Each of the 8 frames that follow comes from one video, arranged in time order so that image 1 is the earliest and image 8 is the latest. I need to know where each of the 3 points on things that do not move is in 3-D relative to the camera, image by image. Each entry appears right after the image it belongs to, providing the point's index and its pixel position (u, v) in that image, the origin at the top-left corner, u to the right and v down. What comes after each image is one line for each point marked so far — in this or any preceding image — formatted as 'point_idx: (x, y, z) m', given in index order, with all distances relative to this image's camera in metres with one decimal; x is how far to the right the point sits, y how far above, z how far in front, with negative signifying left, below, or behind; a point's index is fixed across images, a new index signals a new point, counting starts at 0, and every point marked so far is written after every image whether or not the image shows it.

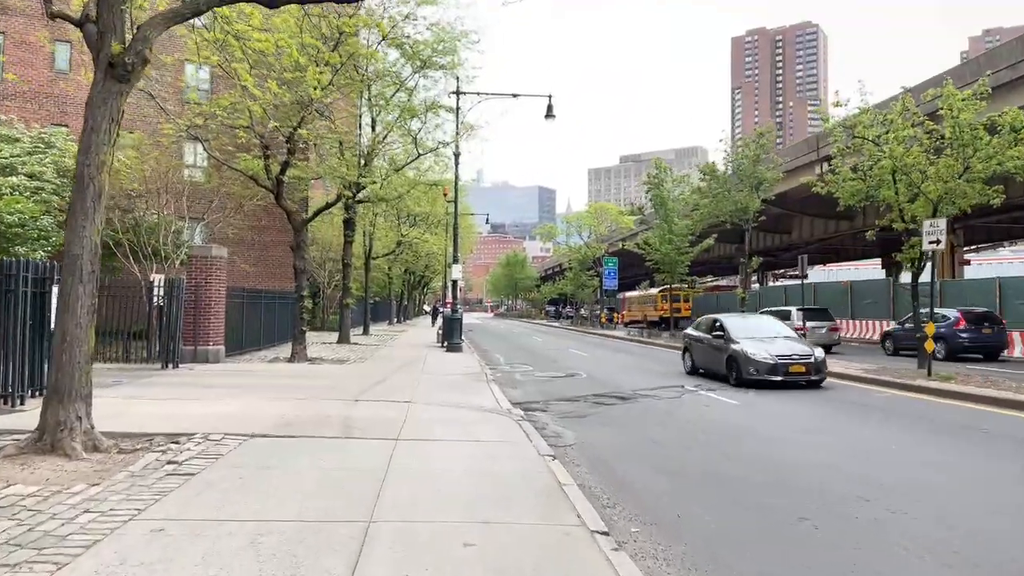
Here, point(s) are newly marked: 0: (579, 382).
0: (+1.4, -2.0, +15.8) m
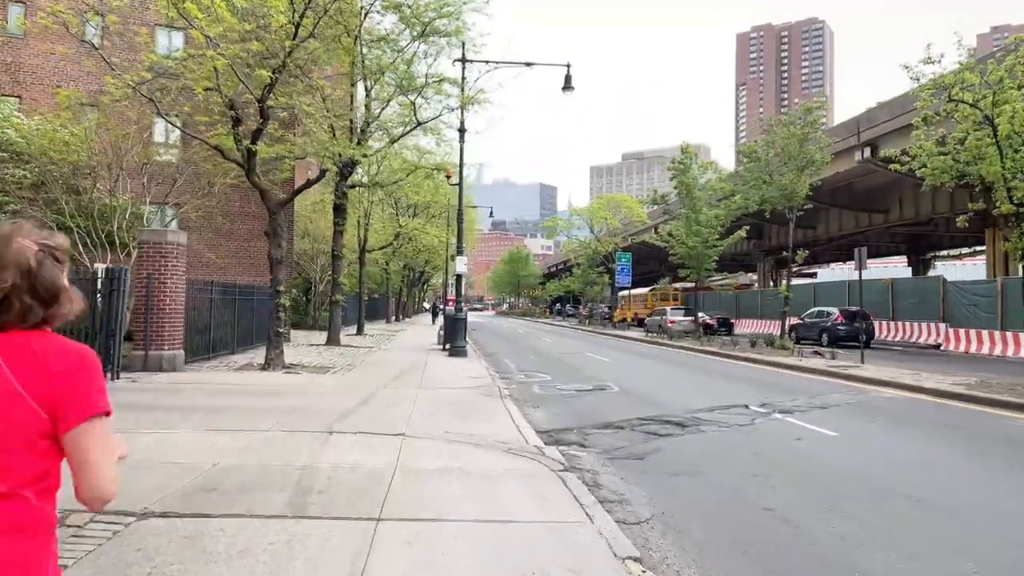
0: (+1.8, -1.9, +12.8) m
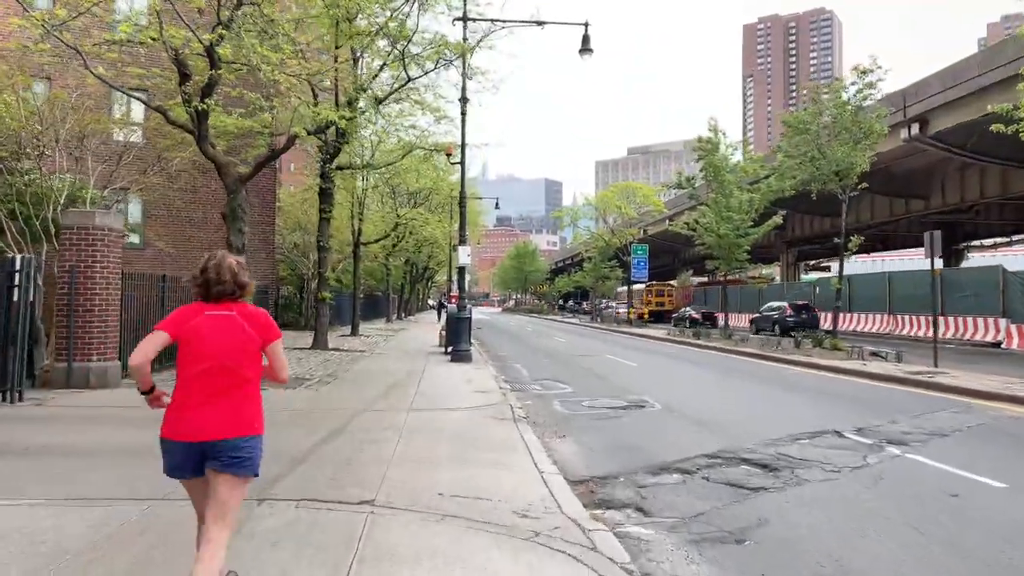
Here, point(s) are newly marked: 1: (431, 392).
0: (+2.0, -1.8, +9.9) m
1: (-1.3, -1.7, +11.9) m
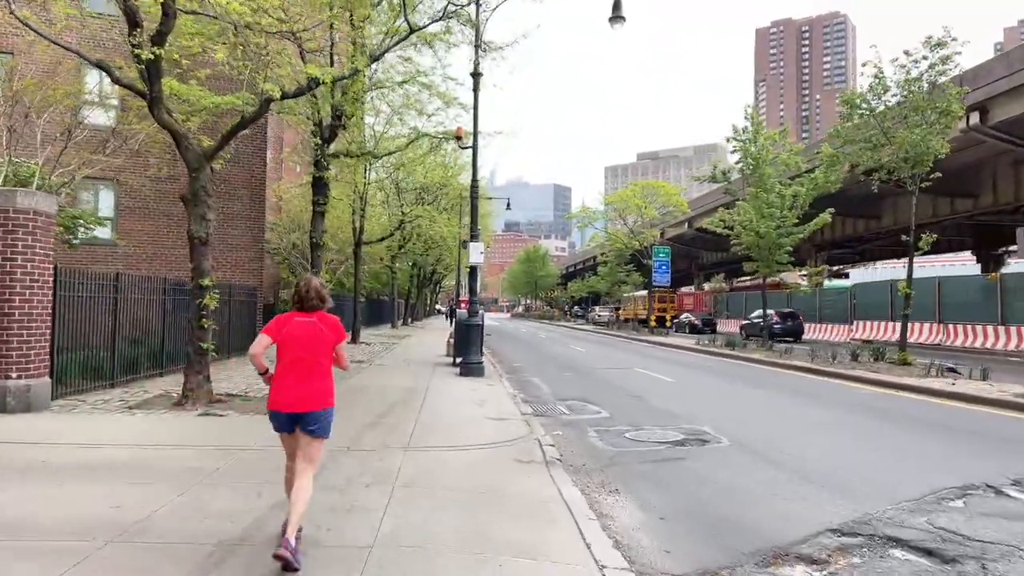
0: (+2.3, -1.8, +7.5) m
1: (-1.0, -1.7, +9.5) m
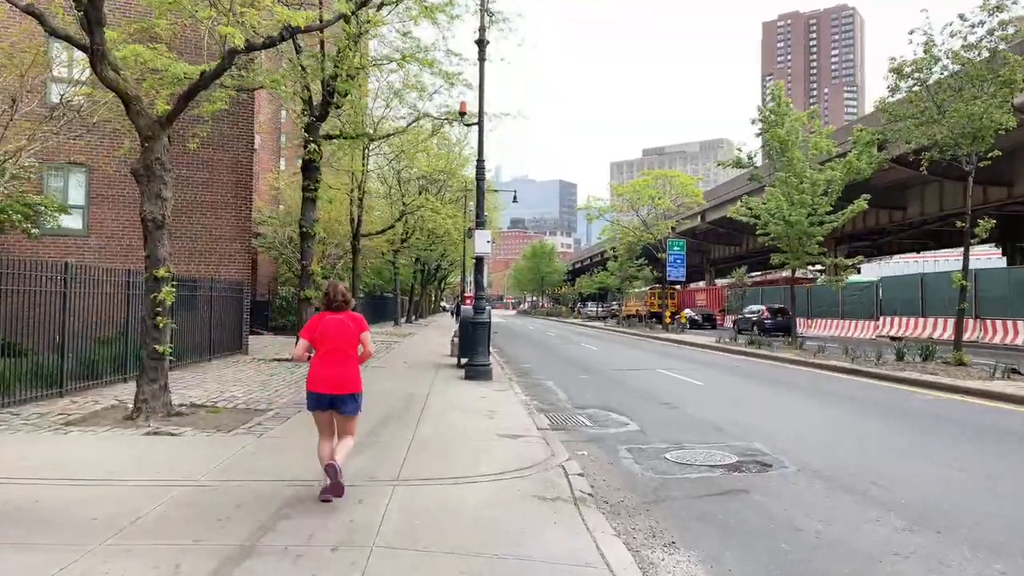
0: (+2.5, -1.7, +5.8) m
1: (-0.8, -1.6, +7.8) m
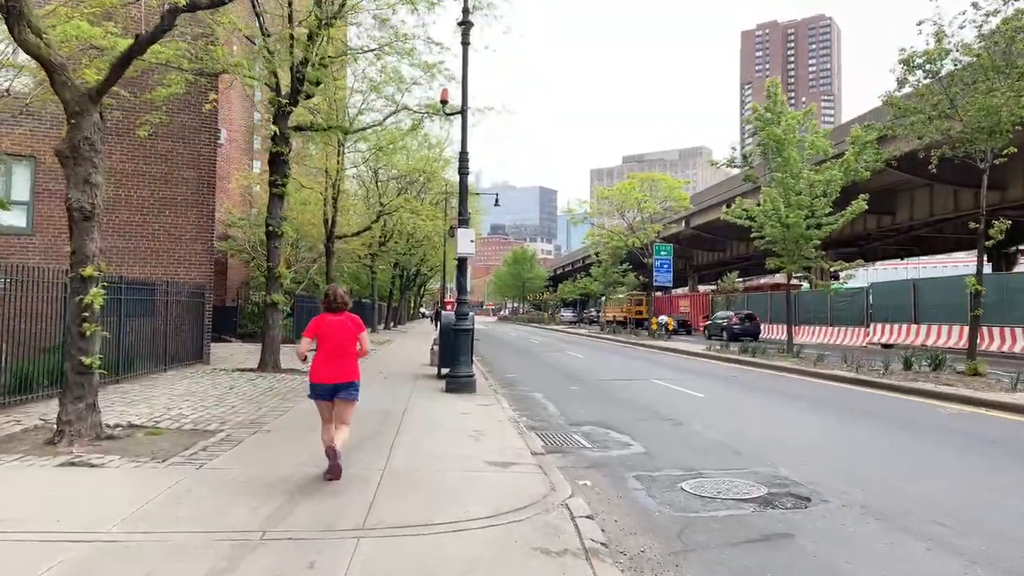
0: (+2.4, -1.7, +4.7) m
1: (-0.9, -1.6, +6.6) m
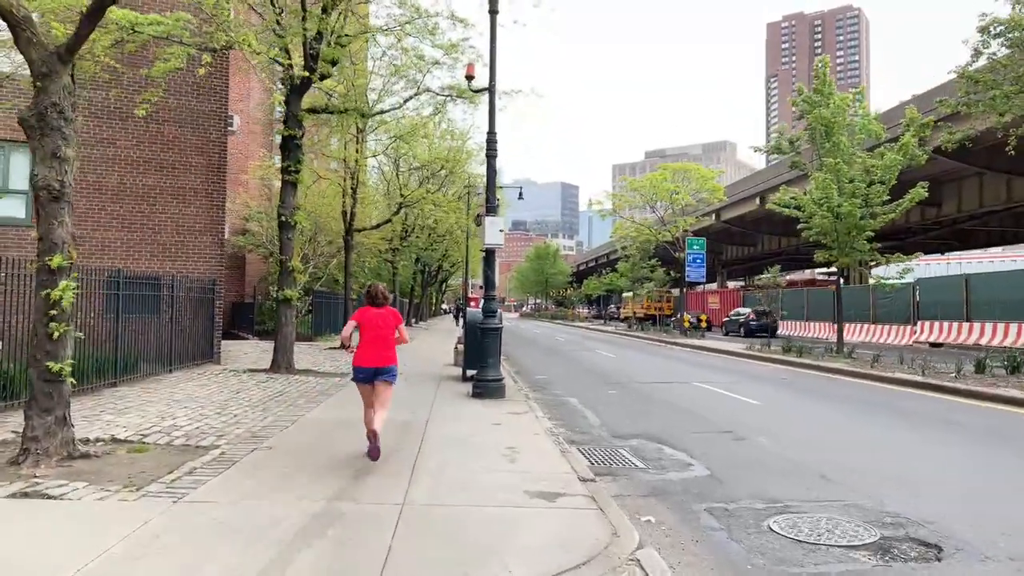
0: (+2.7, -1.7, +3.4) m
1: (-0.5, -1.6, +5.4) m
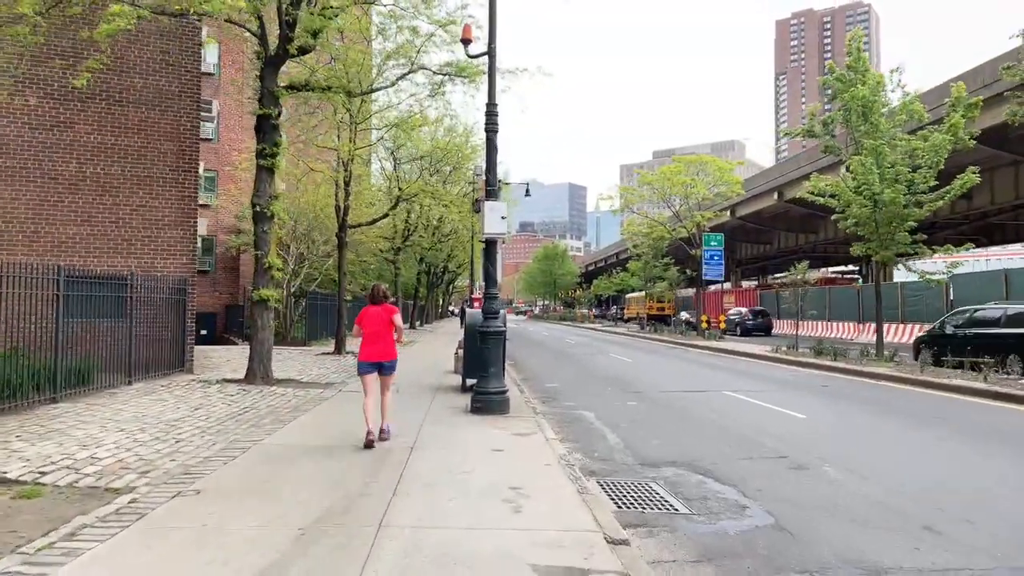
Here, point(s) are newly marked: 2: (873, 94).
0: (+2.7, -1.6, +1.7) m
1: (-0.5, -1.5, +3.8) m
2: (+8.2, +4.4, +16.7) m
